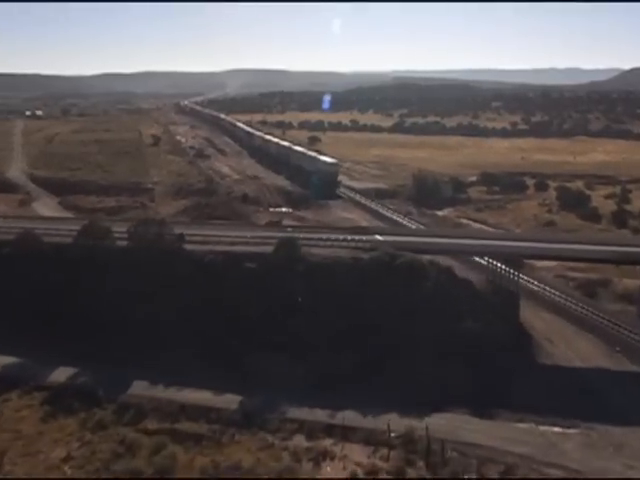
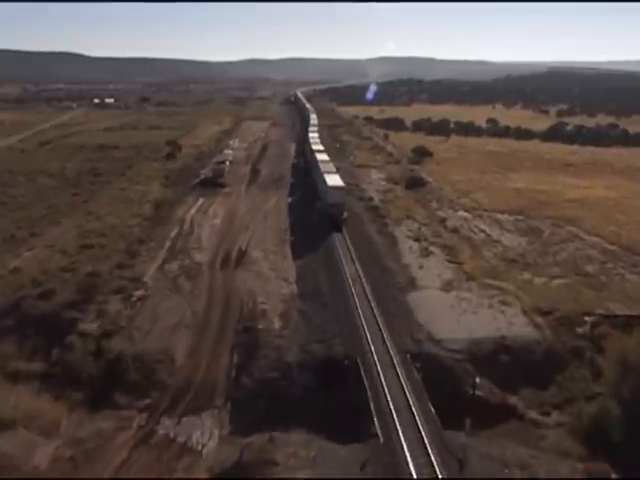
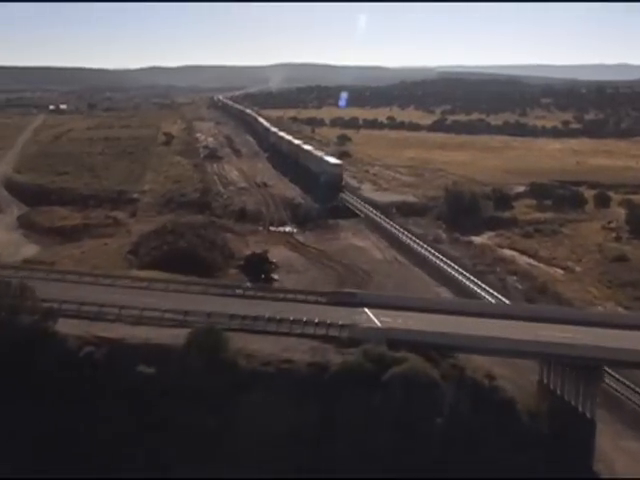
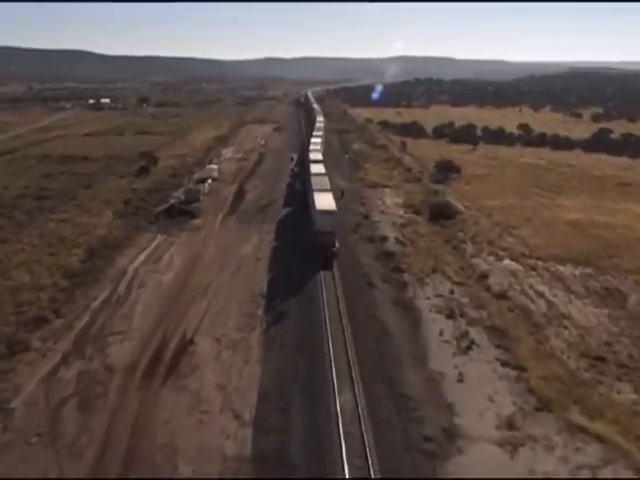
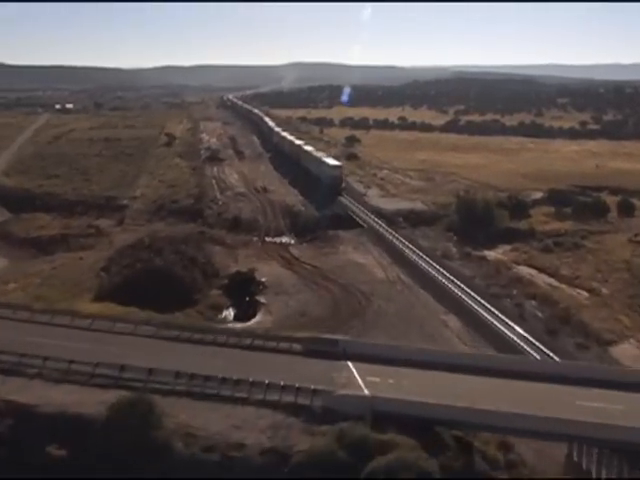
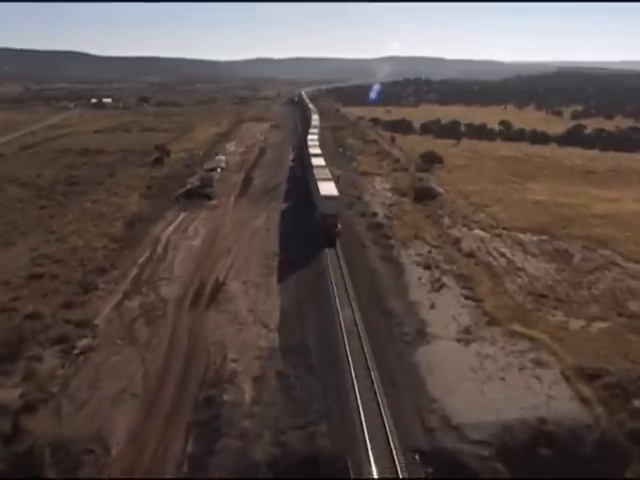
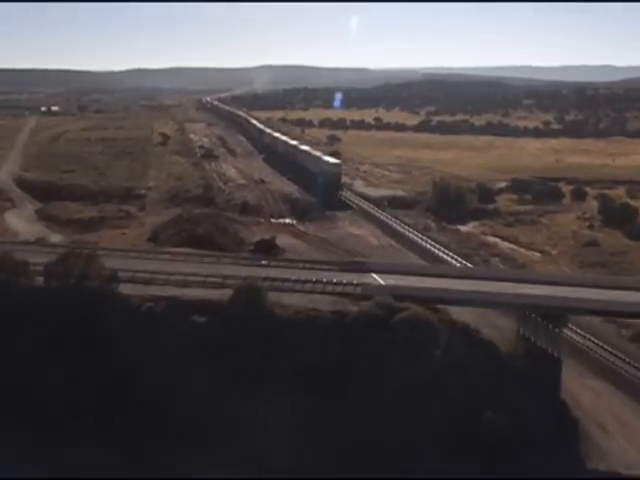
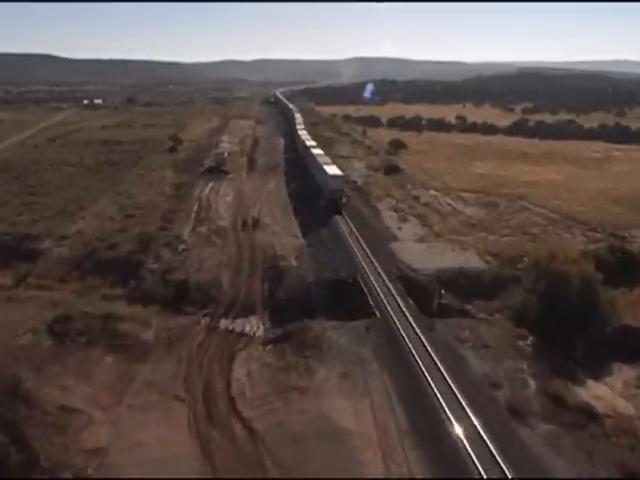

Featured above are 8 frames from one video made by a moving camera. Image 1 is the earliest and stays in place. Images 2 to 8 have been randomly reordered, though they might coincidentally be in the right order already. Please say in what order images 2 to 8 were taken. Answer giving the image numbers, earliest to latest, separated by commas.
7, 3, 5, 8, 2, 6, 4
